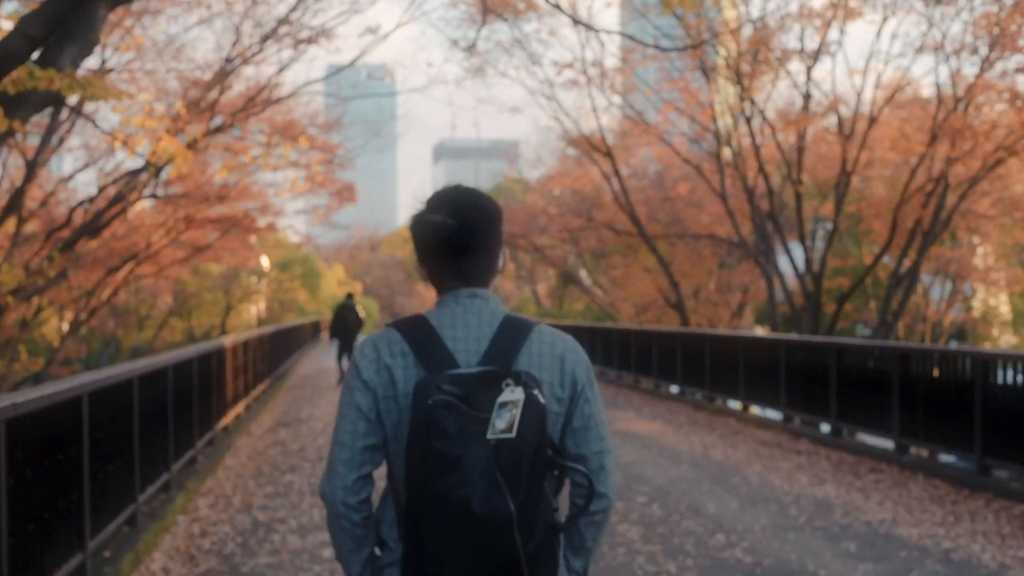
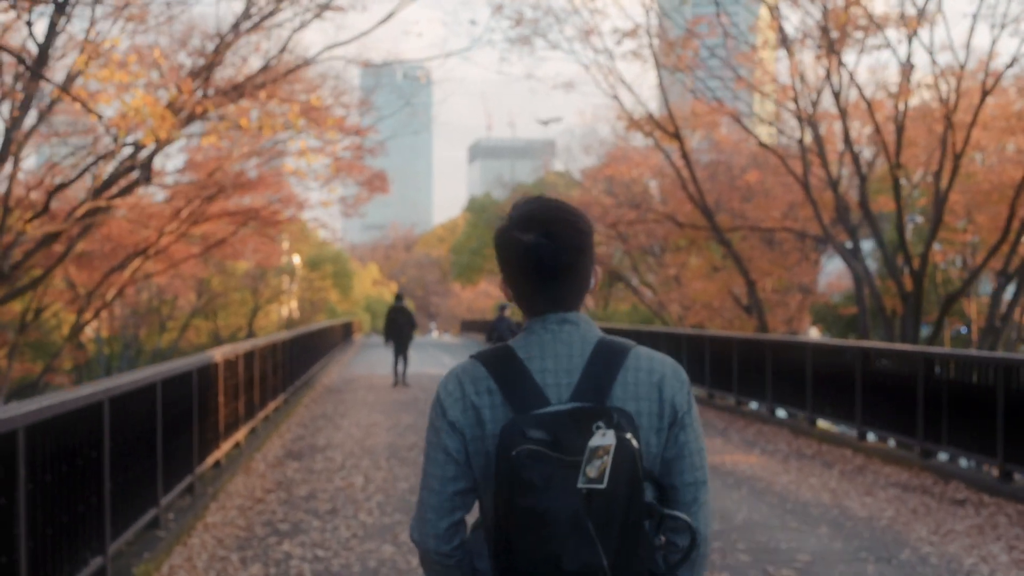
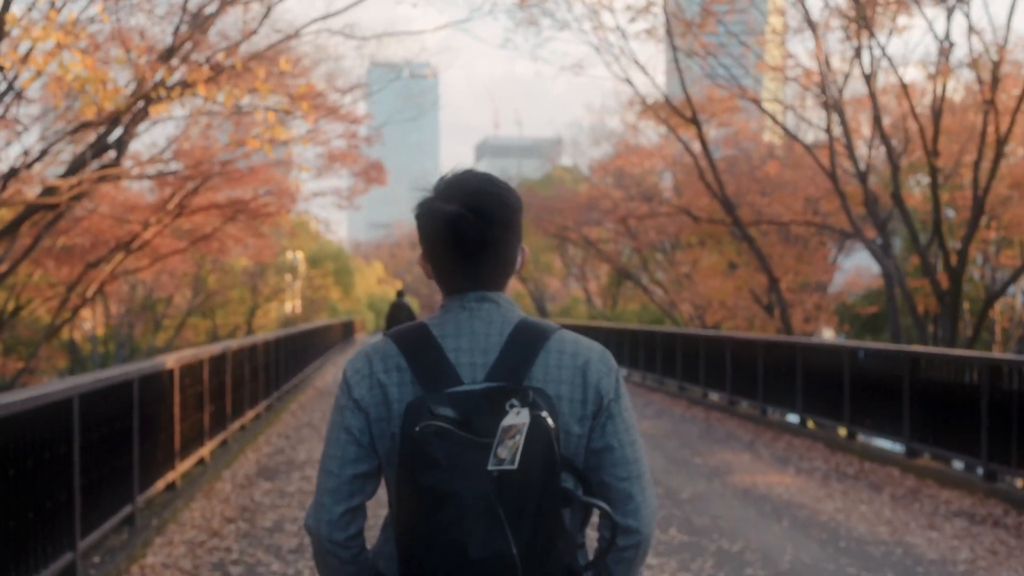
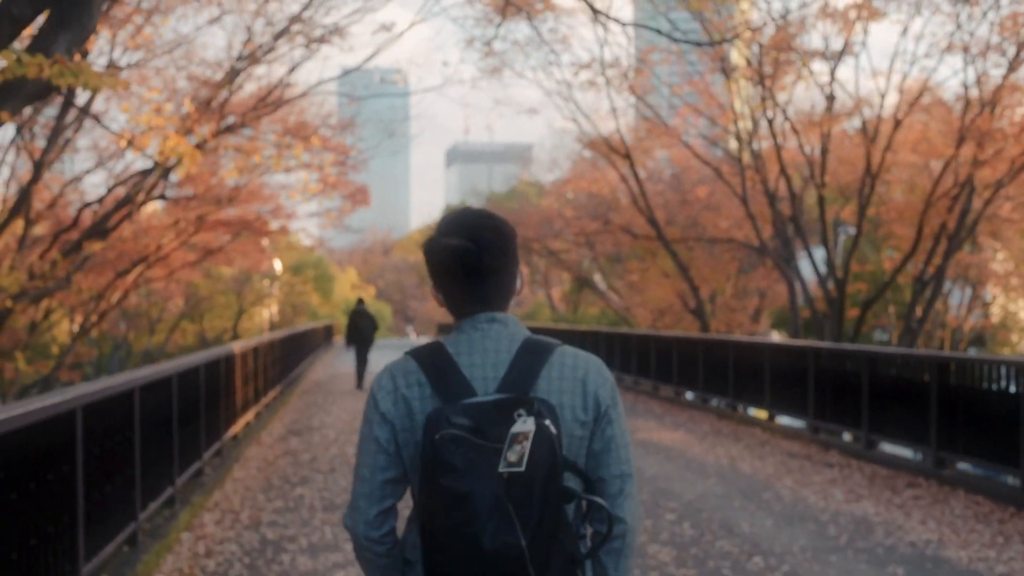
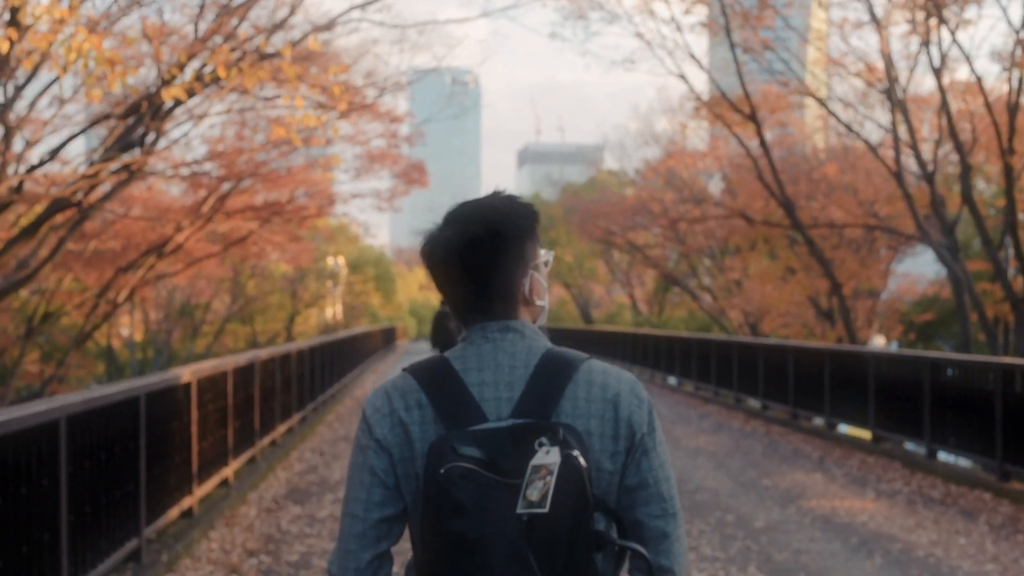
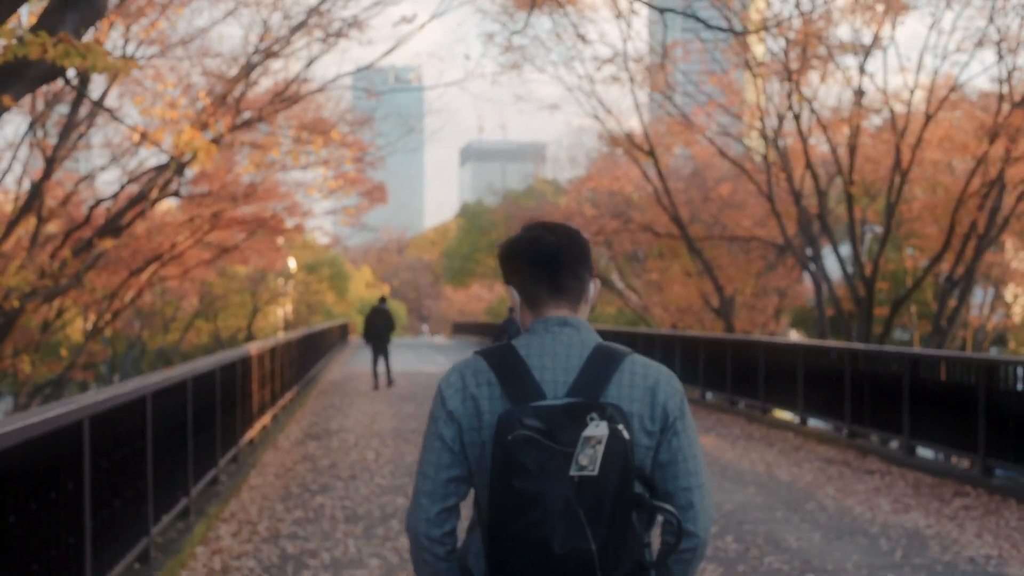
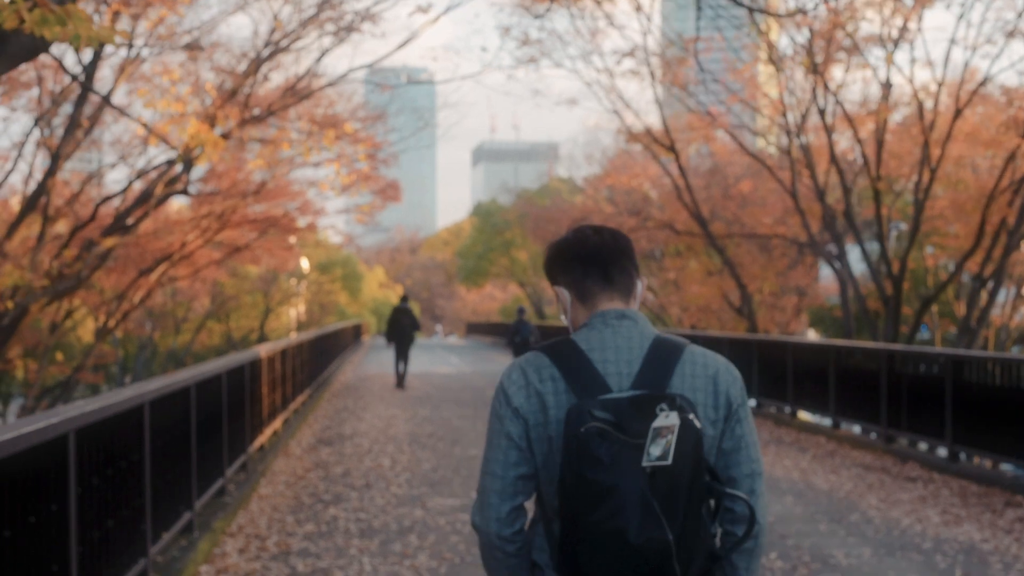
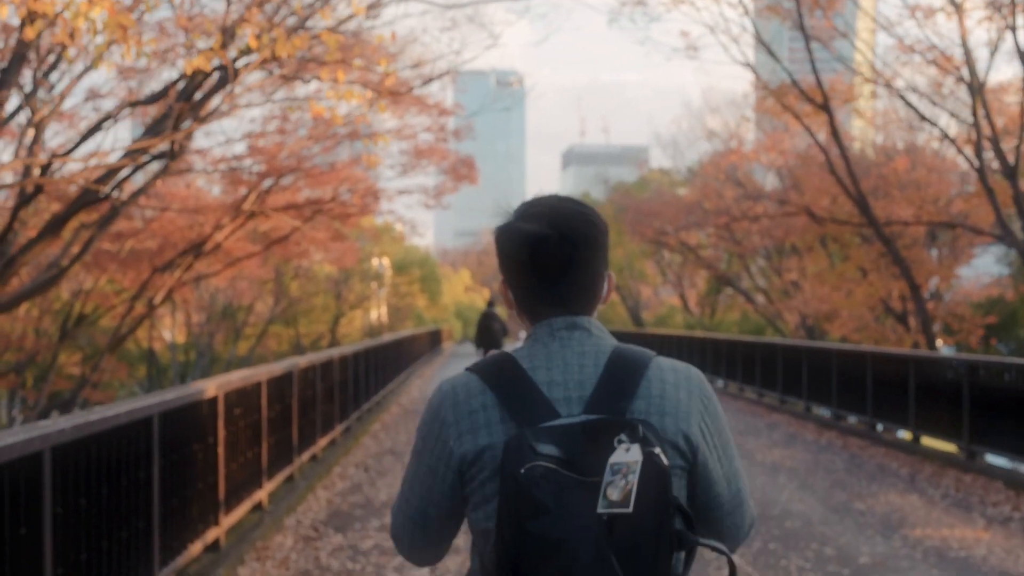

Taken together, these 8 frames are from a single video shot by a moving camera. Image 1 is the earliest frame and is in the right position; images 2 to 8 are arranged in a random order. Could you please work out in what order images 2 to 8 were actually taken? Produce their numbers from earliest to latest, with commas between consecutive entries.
4, 6, 7, 2, 3, 5, 8
